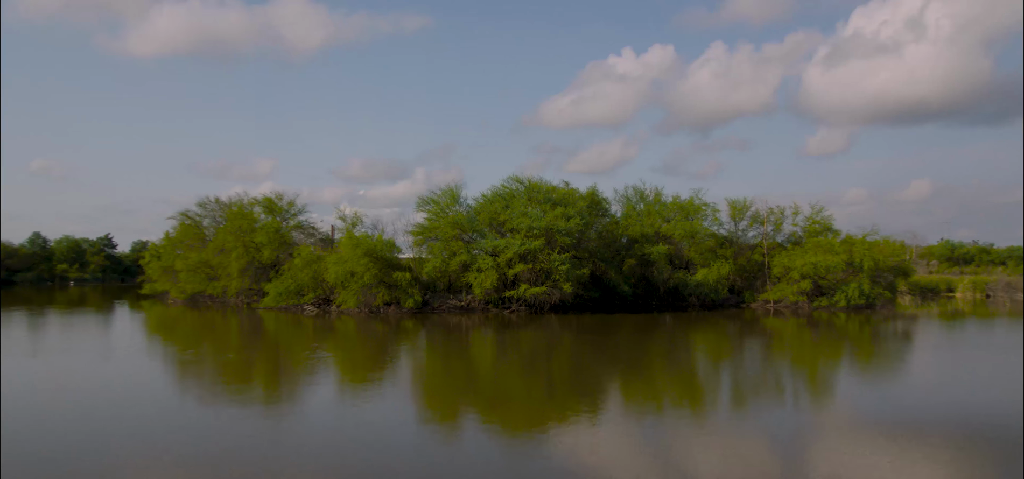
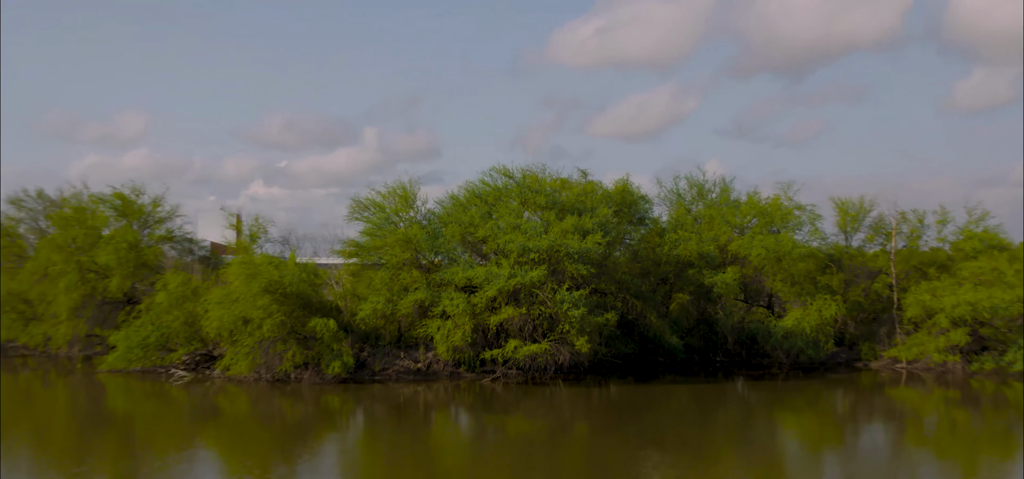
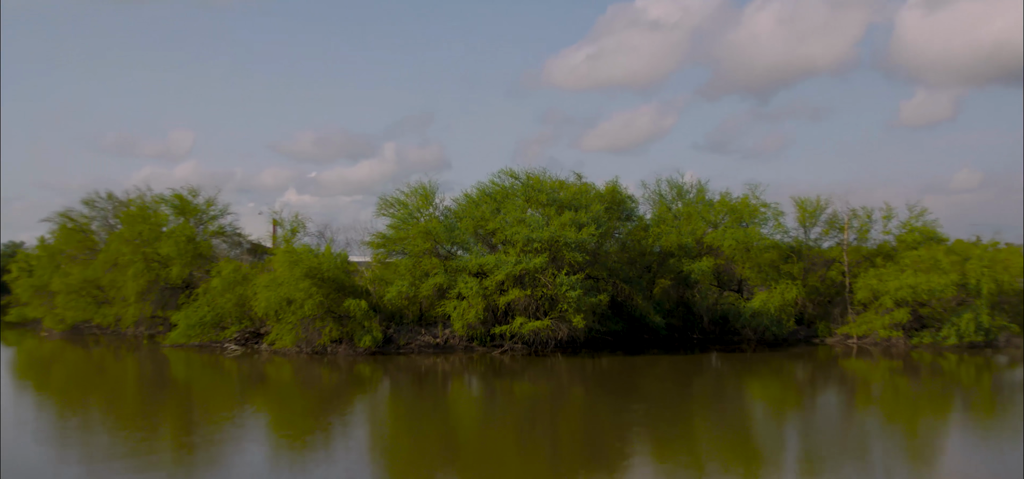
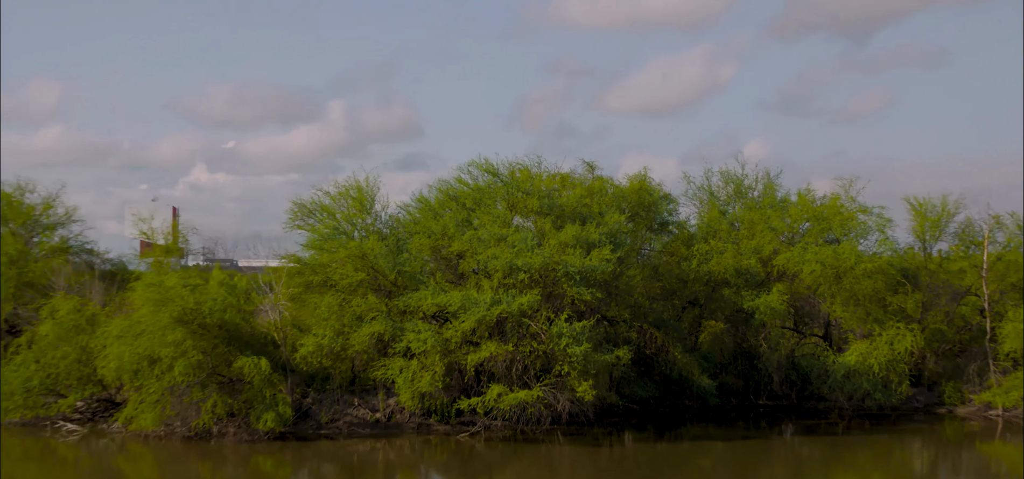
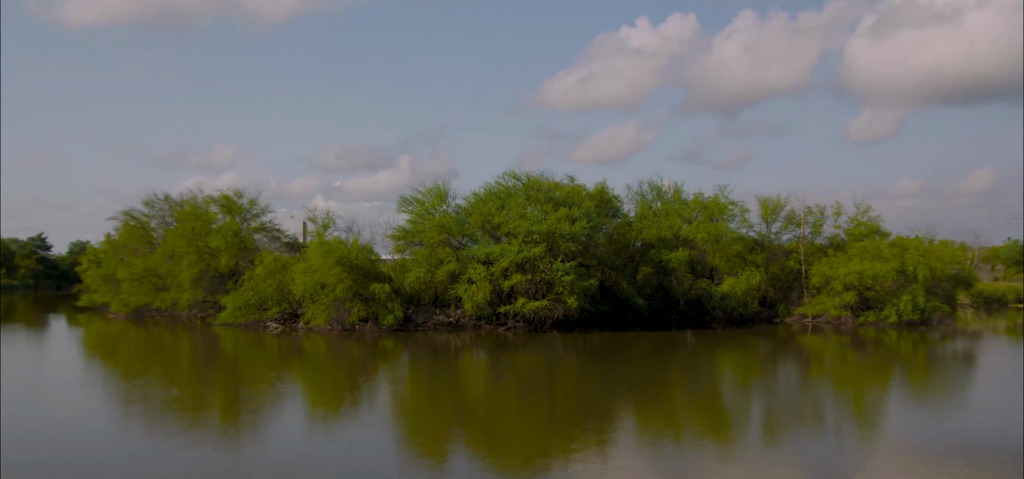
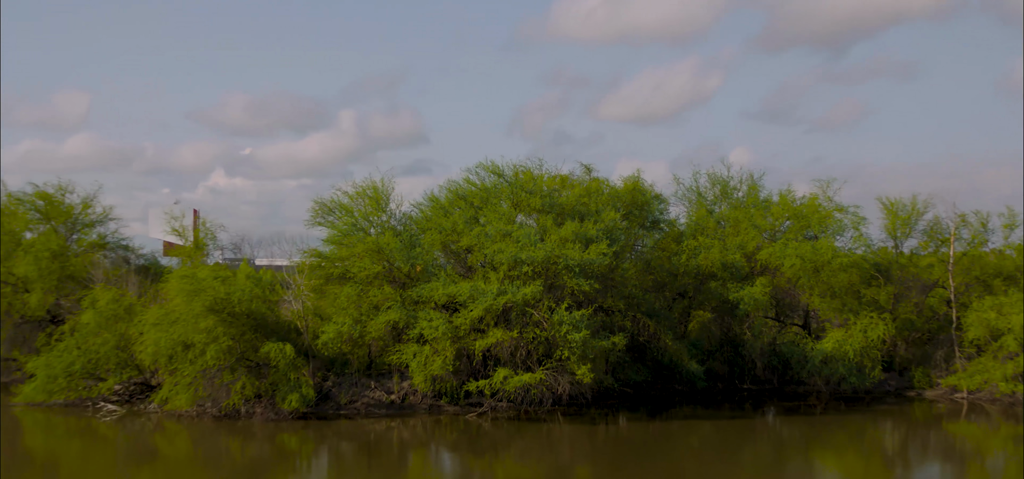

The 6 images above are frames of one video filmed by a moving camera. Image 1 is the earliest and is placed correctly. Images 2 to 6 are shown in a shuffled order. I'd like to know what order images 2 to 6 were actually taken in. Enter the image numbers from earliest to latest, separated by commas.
5, 3, 2, 6, 4
